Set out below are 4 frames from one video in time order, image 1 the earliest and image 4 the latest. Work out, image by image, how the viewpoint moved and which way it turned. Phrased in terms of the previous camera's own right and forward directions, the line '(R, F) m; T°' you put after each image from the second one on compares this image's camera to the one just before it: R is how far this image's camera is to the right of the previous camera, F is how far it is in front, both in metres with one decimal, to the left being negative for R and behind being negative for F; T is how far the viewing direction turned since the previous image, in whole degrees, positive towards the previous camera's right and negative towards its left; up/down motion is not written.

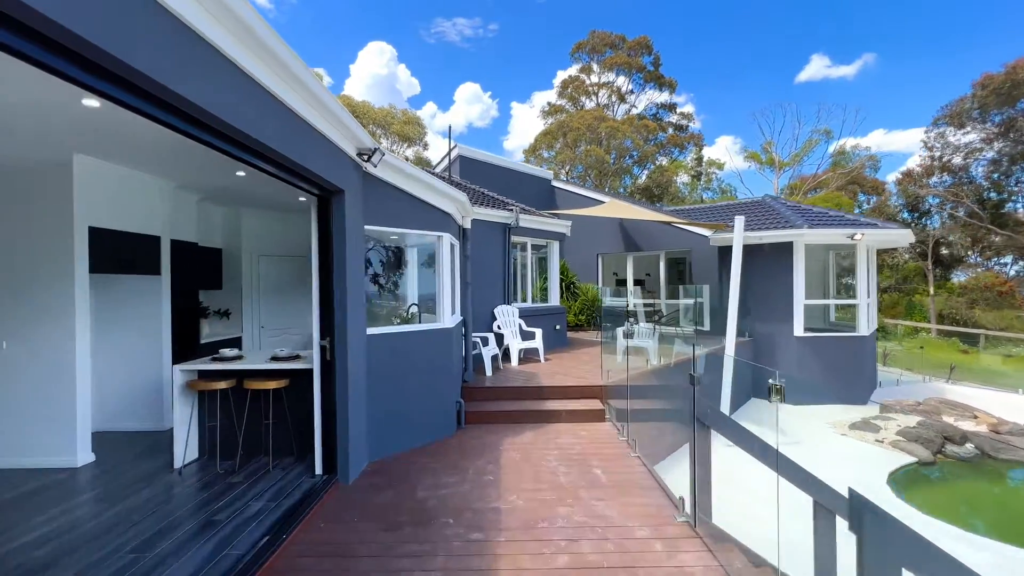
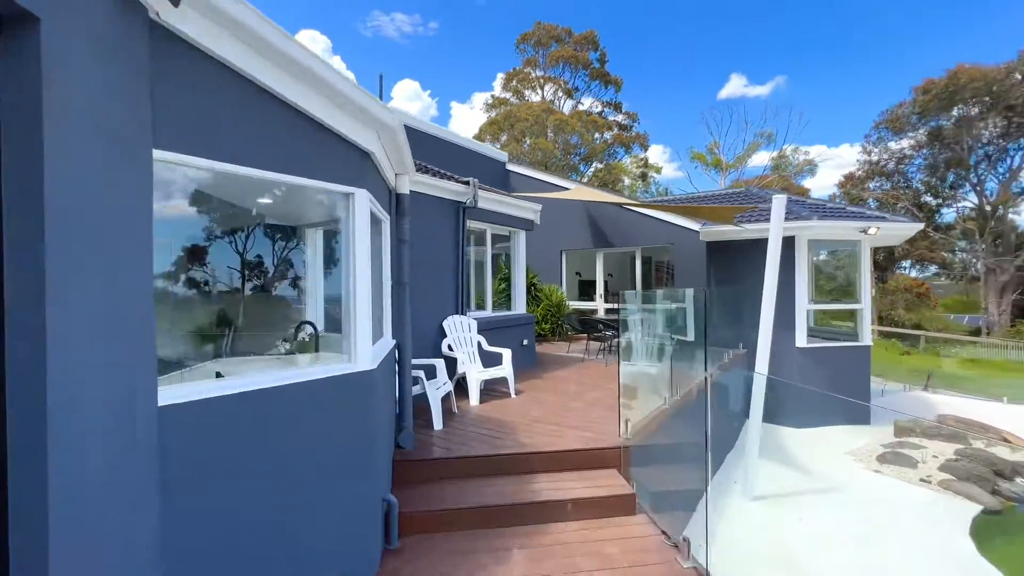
(-0.2, +2.3) m; +7°
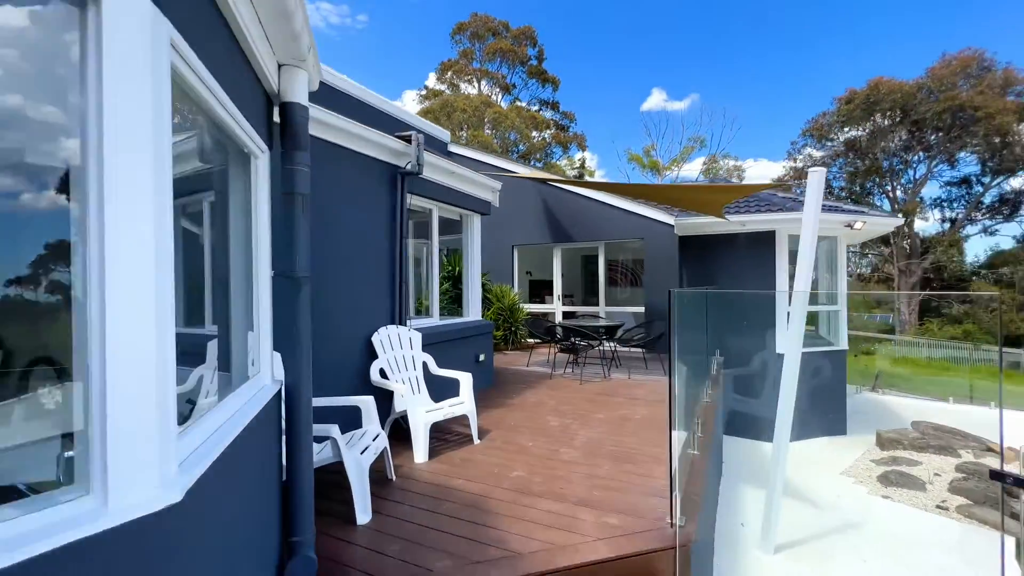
(-0.2, +1.6) m; +8°
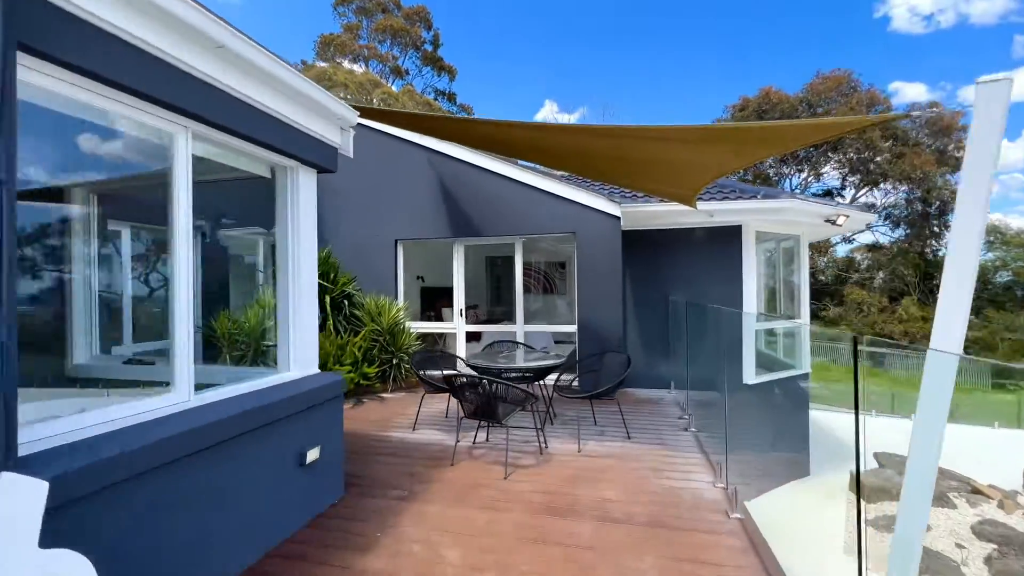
(+0.2, +2.7) m; +11°
